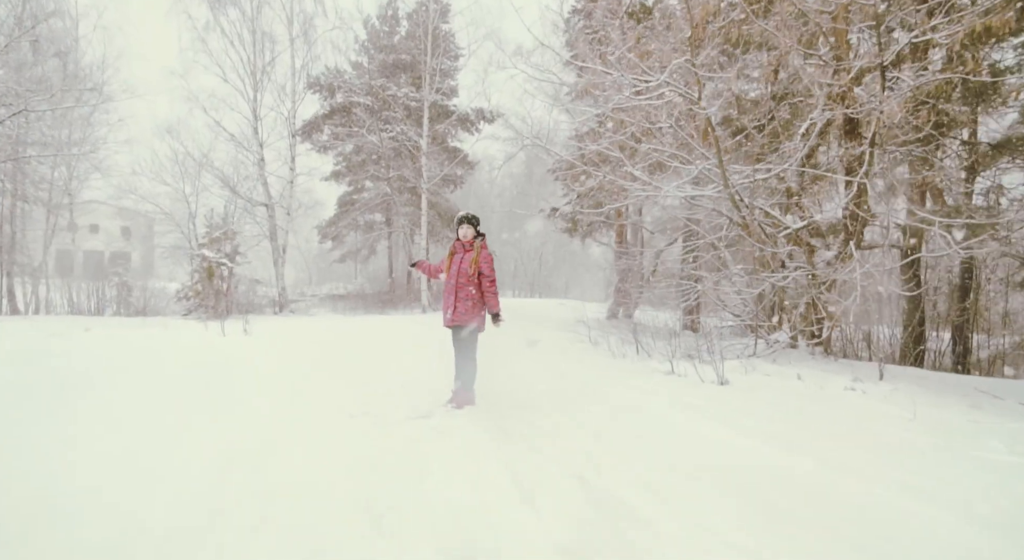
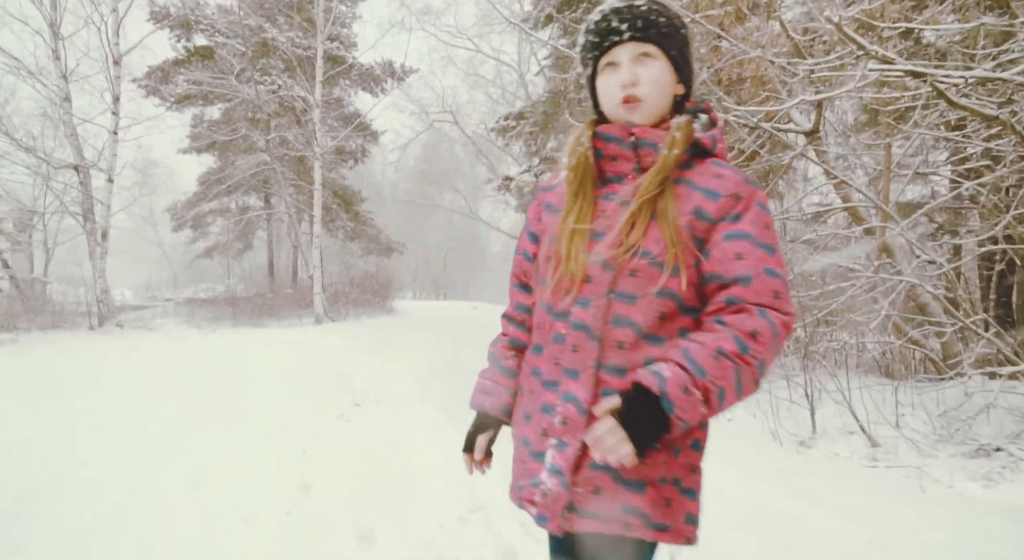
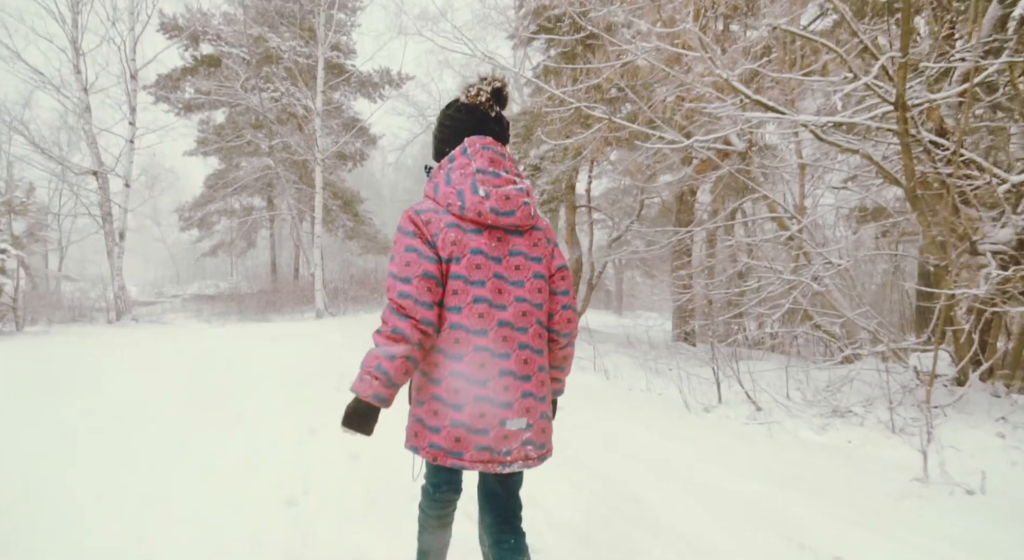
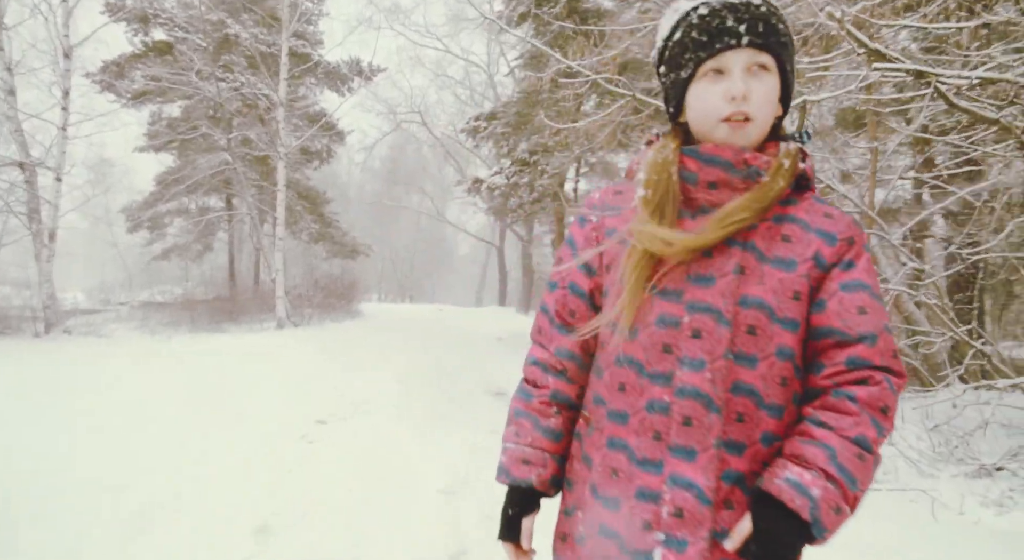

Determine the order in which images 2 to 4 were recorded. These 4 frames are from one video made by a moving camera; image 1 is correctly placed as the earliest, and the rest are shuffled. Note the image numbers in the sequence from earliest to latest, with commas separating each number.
3, 2, 4
